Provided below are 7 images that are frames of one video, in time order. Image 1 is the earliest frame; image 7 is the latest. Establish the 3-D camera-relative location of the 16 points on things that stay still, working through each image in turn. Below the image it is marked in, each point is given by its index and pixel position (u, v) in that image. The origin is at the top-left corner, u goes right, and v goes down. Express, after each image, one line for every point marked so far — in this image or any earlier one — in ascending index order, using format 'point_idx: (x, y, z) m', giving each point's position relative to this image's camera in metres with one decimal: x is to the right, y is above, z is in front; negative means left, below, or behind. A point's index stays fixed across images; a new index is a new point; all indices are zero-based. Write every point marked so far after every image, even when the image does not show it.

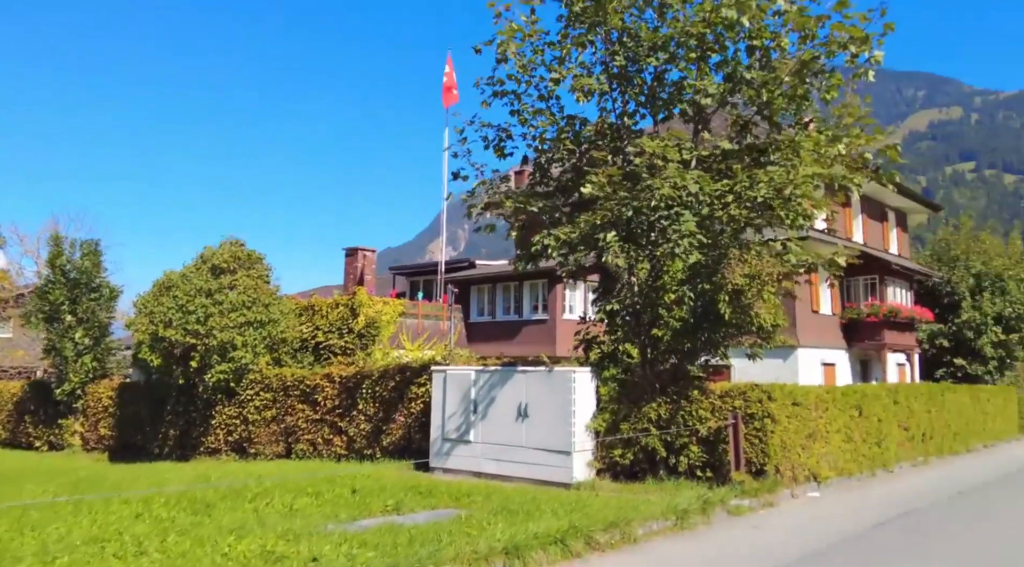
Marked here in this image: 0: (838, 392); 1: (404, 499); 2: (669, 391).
0: (+6.1, -2.0, +15.0) m
1: (-1.6, -3.2, +11.7) m
2: (+2.8, -1.9, +13.9) m
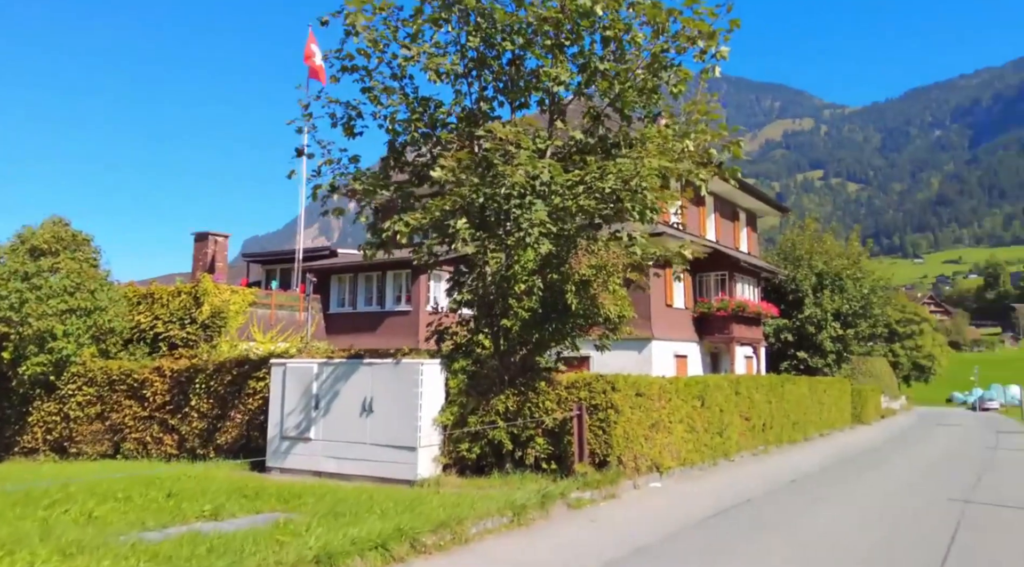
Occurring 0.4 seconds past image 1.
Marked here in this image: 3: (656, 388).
0: (+3.3, -1.9, +15.2) m
1: (-3.9, -3.0, +10.8) m
2: (+0.1, -1.7, +13.7) m
3: (+2.5, -1.8, +14.0) m
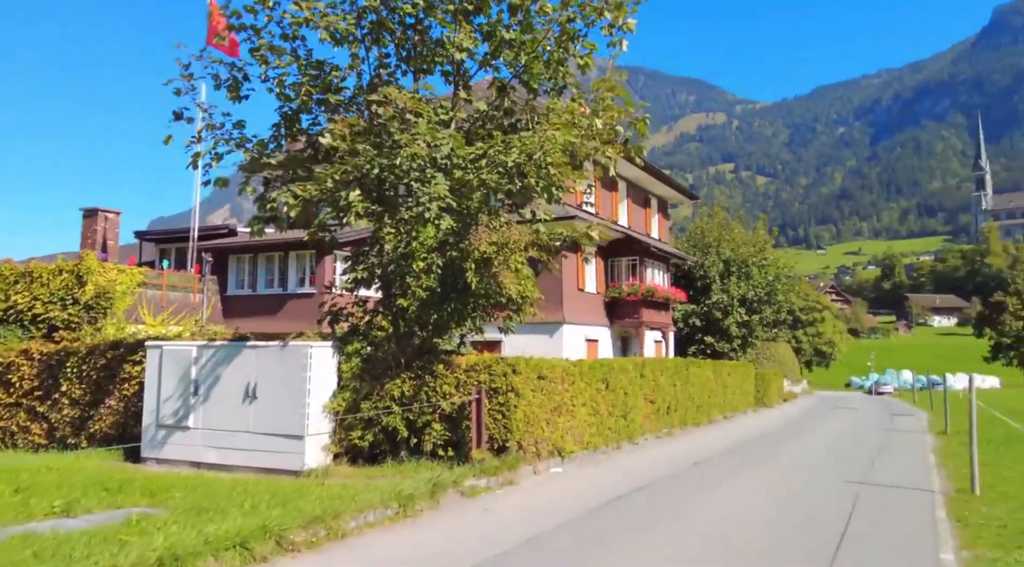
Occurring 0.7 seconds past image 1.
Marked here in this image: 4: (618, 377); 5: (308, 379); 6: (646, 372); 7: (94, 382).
0: (+1.4, -1.5, +14.8) m
1: (-5.3, -2.6, +9.7) m
2: (-1.6, -1.3, +13.0) m
3: (+0.8, -1.5, +13.5) m
4: (+2.2, -1.9, +16.2) m
5: (-3.2, -1.5, +12.3) m
6: (+3.0, -2.0, +17.9) m
7: (-8.2, -1.9, +15.5) m
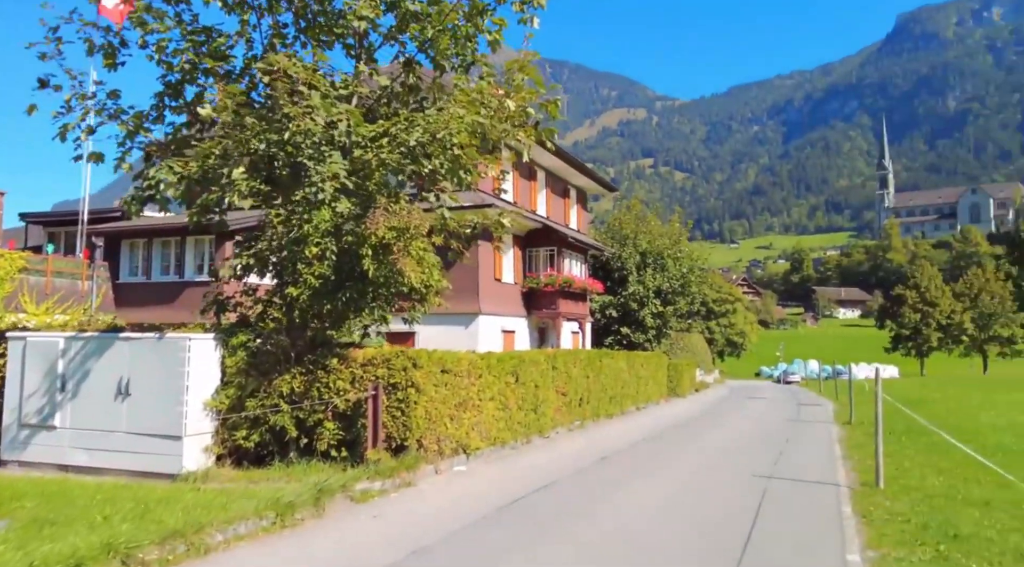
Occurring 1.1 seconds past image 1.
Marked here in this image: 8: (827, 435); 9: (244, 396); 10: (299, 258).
0: (-0.3, -1.3, +14.2) m
1: (-6.5, -2.4, +8.5) m
2: (-3.1, -1.2, +12.0) m
3: (-0.8, -1.3, +12.9) m
4: (+0.3, -1.7, +15.7) m
5: (-4.6, -1.3, +11.2) m
6: (+1.0, -1.8, +17.4) m
7: (-9.9, -1.7, +14.0) m
8: (+7.8, -3.8, +19.7) m
9: (-4.0, -1.7, +11.8) m
10: (-3.1, +0.4, +11.7) m
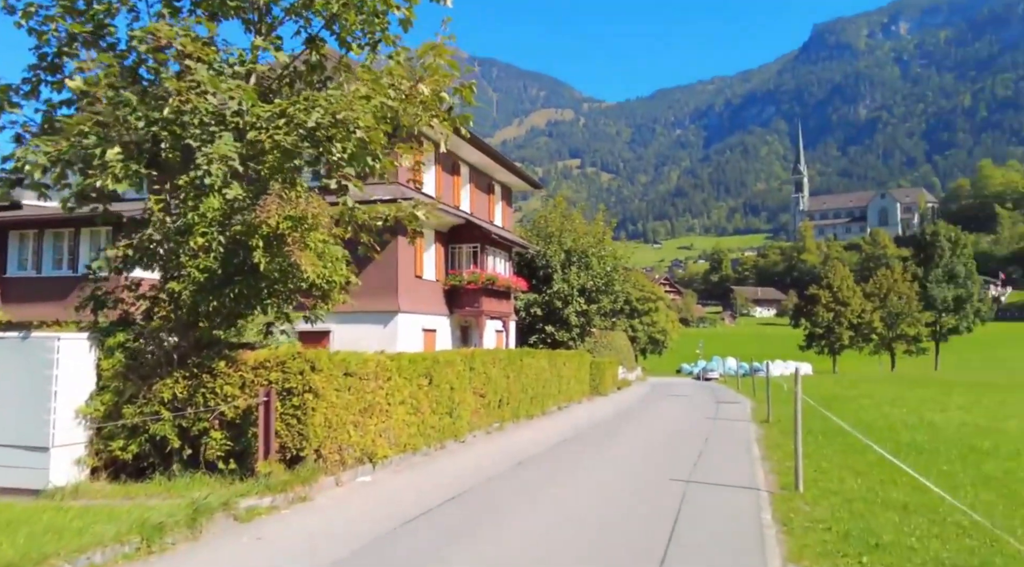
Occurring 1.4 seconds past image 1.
0: (-1.8, -1.3, +13.4) m
1: (-7.4, -2.4, +7.1) m
2: (-4.4, -1.1, +11.0) m
3: (-2.1, -1.2, +12.0) m
4: (-1.3, -1.6, +14.9) m
5: (-5.8, -1.2, +10.0) m
6: (-0.8, -1.7, +16.7) m
7: (-11.3, -1.5, +12.3) m
8: (+5.8, -3.7, +19.6) m
9: (-5.2, -1.6, +10.7) m
10: (-4.3, +0.4, +10.7) m
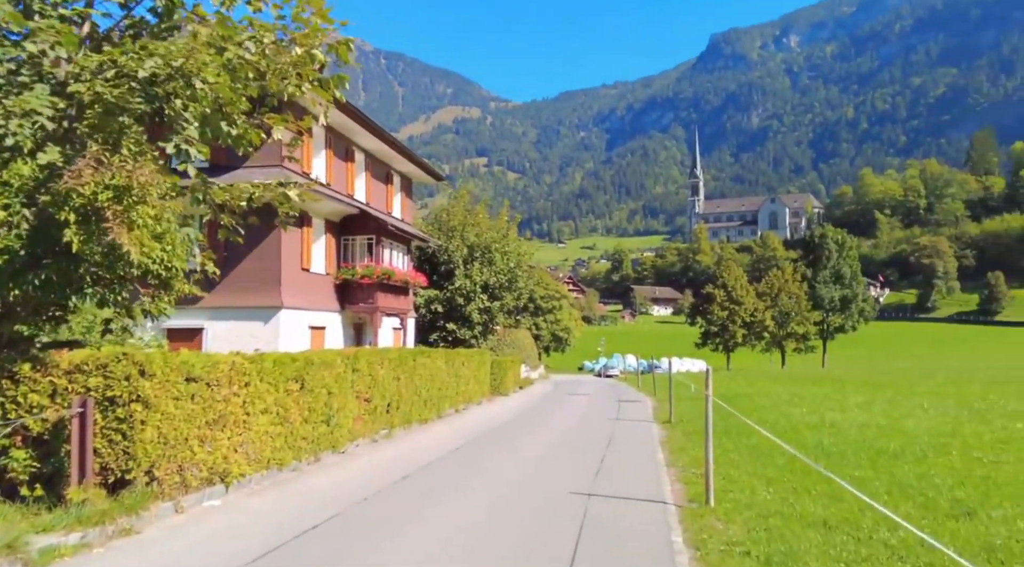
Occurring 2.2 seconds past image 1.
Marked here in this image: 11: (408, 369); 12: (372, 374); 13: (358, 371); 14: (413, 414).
0: (-3.5, -1.1, +11.6) m
1: (-8.4, -2.2, +4.7) m
2: (-5.8, -0.9, +8.9) m
3: (-3.7, -1.1, +10.2) m
4: (-3.2, -1.5, +13.2) m
5: (-7.1, -1.0, +7.8) m
6: (-2.9, -1.6, +15.0) m
7: (-12.8, -1.3, +9.4) m
8: (+3.2, -3.6, +18.7) m
9: (-6.6, -1.4, +8.5) m
10: (-5.7, +0.6, +8.6) m
11: (-2.4, -2.0, +18.1) m
12: (-2.8, -1.8, +15.6) m
13: (-2.9, -1.6, +14.9) m
14: (-2.3, -3.0, +18.4) m
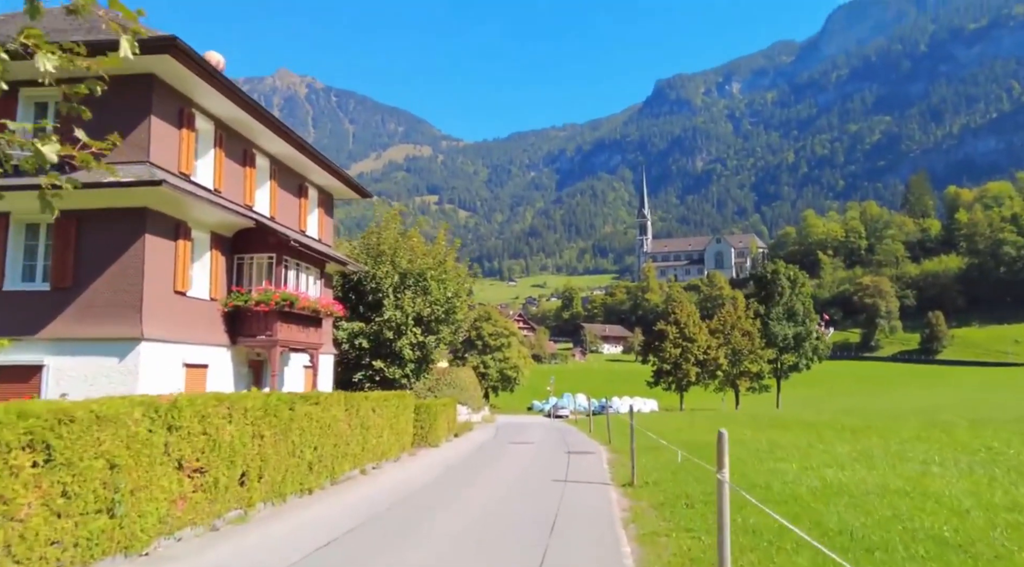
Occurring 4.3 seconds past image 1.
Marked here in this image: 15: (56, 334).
0: (-4.6, -1.1, +6.9) m
1: (-9.0, -1.8, -0.3) m
2: (-6.7, -0.8, +4.1) m
3: (-4.7, -1.0, +5.5) m
4: (-4.4, -1.6, +8.5) m
5: (-7.9, -0.8, +2.9) m
6: (-4.2, -1.8, +10.3) m
7: (-13.8, -1.2, +4.1) m
8: (+1.7, -4.1, +14.3) m
9: (-7.5, -1.3, +3.7) m
10: (-6.6, +0.7, +3.9) m
11: (-3.9, -2.3, +13.4) m
12: (-4.1, -2.0, +10.9) m
13: (-4.2, -1.8, +10.2) m
14: (-3.8, -3.4, +13.7) m
15: (-10.8, -1.2, +18.7) m
